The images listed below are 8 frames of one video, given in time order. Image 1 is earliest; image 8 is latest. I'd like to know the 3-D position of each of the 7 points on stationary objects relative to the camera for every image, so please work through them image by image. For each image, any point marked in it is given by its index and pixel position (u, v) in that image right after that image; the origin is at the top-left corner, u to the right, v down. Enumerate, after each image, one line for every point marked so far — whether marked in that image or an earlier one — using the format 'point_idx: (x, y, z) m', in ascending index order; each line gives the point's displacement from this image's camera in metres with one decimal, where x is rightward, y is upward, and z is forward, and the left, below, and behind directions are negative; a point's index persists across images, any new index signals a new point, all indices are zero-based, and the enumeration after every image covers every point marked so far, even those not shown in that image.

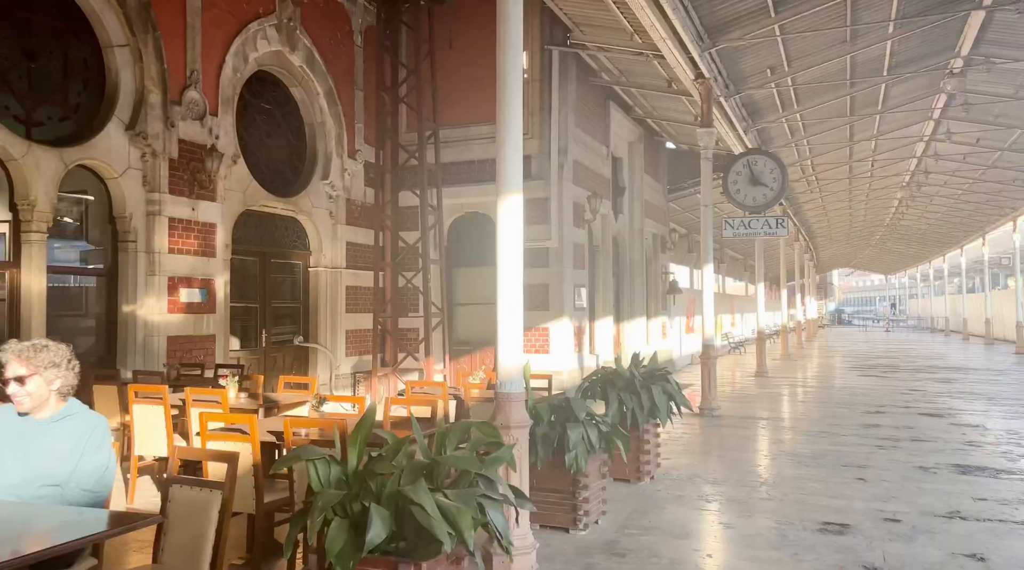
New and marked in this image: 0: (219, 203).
0: (-3.8, +1.1, +11.7) m
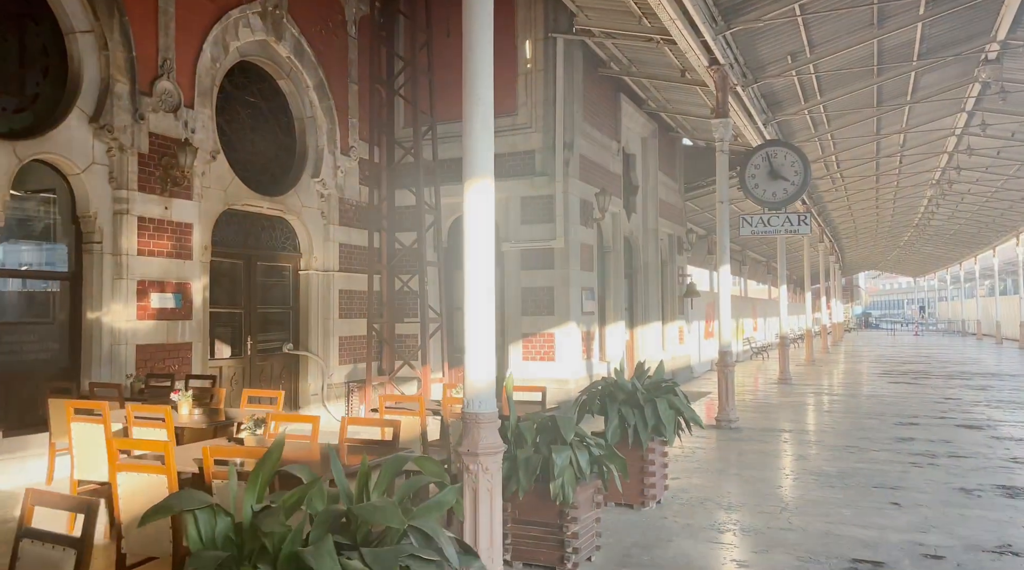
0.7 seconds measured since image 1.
0: (-3.8, +1.0, +10.9) m
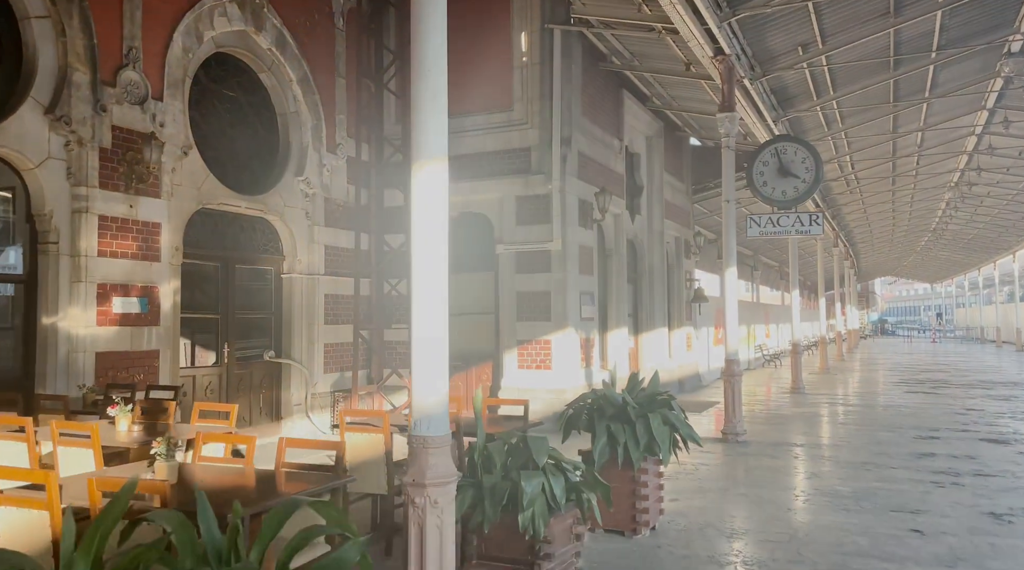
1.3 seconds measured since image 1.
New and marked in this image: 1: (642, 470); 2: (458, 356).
0: (-3.9, +1.0, +10.2) m
1: (+1.0, -1.4, +6.8) m
2: (-0.8, -1.1, +14.1) m
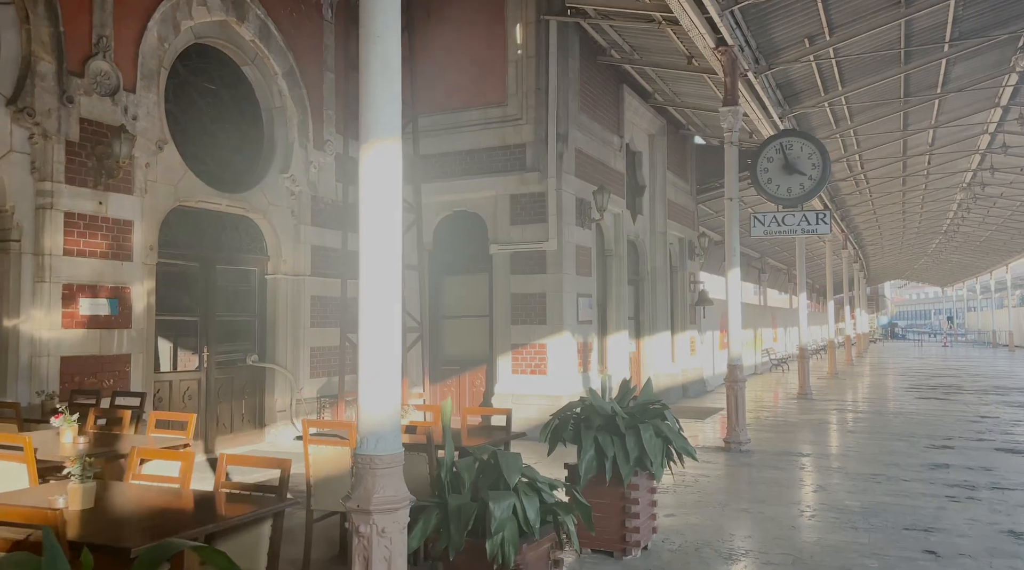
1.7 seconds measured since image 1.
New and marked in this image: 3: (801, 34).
0: (-4.0, +1.0, +9.8) m
1: (+0.8, -1.4, +6.3) m
2: (-0.9, -1.1, +13.5) m
3: (+4.1, +3.5, +12.7) m
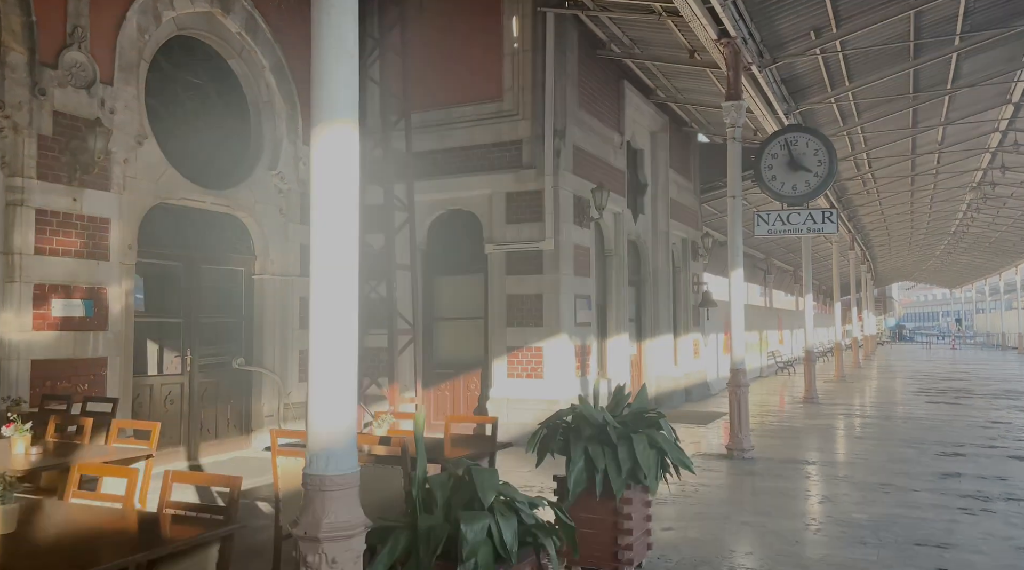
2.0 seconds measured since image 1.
0: (-4.1, +1.0, +9.4) m
1: (+0.7, -1.4, +5.9) m
2: (-1.0, -1.1, +13.1) m
3: (+4.0, +3.5, +12.2) m
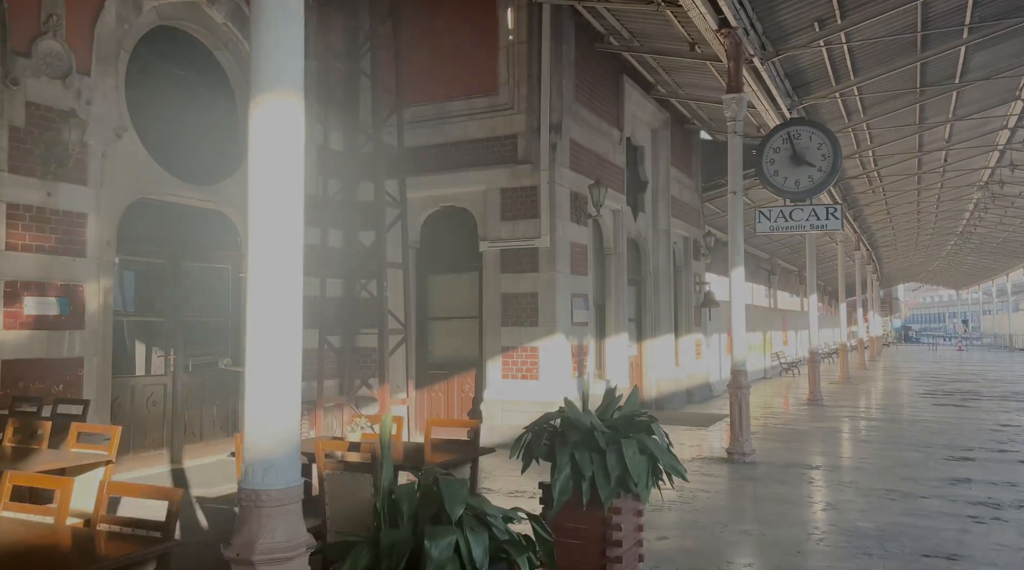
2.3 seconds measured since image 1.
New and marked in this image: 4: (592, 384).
0: (-4.2, +1.0, +9.1) m
1: (+0.6, -1.4, +5.6) m
2: (-1.0, -1.1, +12.8) m
3: (+3.9, +3.5, +11.9) m
4: (+1.2, -1.4, +13.2) m
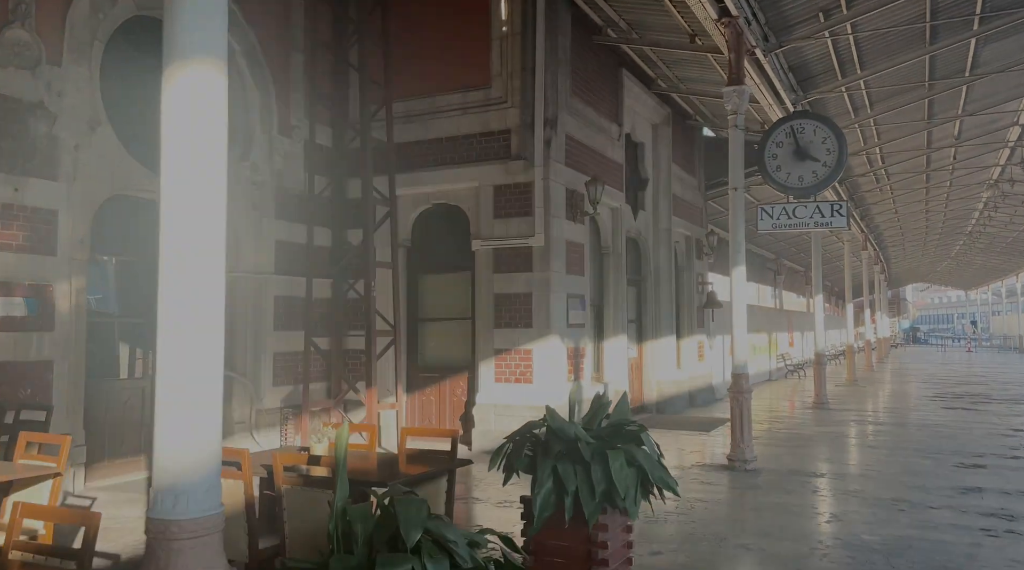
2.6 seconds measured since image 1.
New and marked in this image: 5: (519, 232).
0: (-4.3, +1.0, +8.7) m
1: (+0.5, -1.4, +5.1) m
2: (-1.1, -1.1, +12.4) m
3: (+3.8, +3.5, +11.5) m
4: (+1.1, -1.4, +12.8) m
5: (+0.1, +0.7, +11.6) m
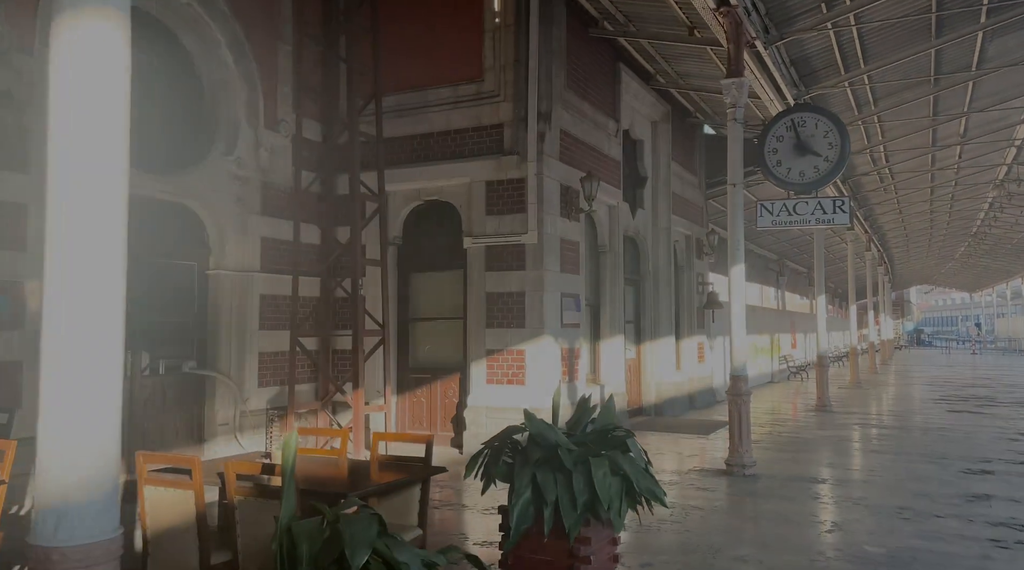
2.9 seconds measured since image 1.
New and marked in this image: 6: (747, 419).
0: (-4.4, +1.0, +8.4) m
1: (+0.4, -1.3, +4.8) m
2: (-1.2, -1.1, +12.1) m
3: (+3.8, +3.5, +11.1) m
4: (+1.0, -1.4, +12.4) m
5: (0.0, +0.7, +11.2) m
6: (+2.7, -1.5, +10.3) m
